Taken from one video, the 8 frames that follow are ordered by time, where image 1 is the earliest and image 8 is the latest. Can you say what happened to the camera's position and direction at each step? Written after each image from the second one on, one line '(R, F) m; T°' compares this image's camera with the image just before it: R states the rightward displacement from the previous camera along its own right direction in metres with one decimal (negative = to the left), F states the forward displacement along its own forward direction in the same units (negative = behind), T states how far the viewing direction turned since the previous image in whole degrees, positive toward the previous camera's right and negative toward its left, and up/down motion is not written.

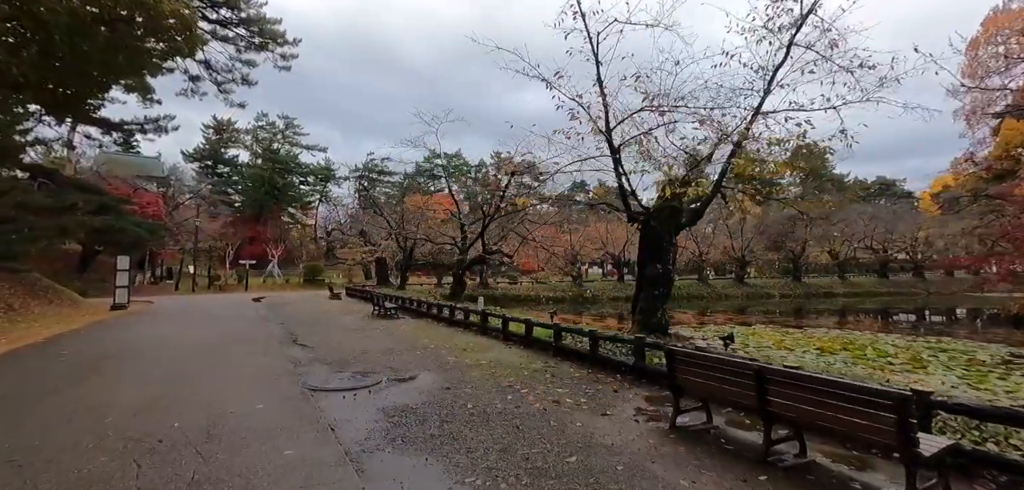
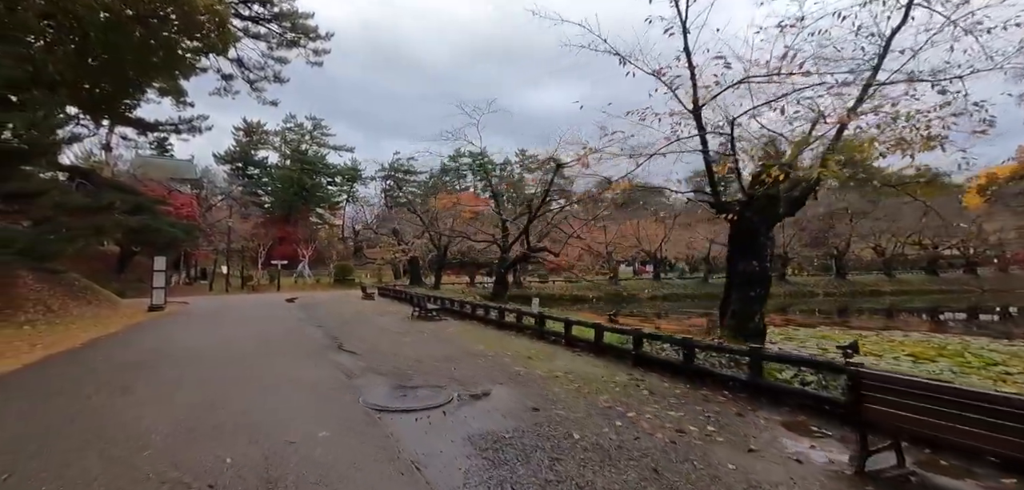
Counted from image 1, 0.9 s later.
(-0.6, +0.7) m; -3°
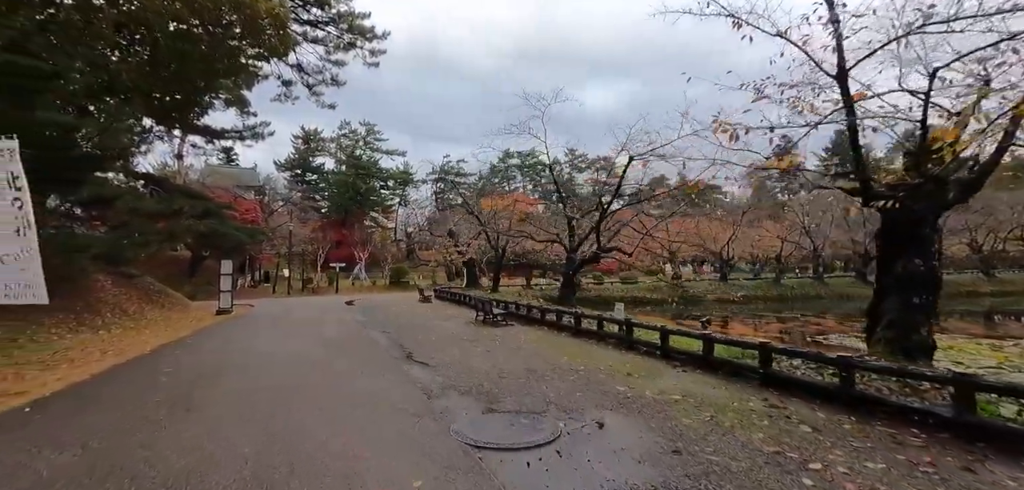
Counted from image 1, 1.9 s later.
(-0.5, +0.7) m; -5°
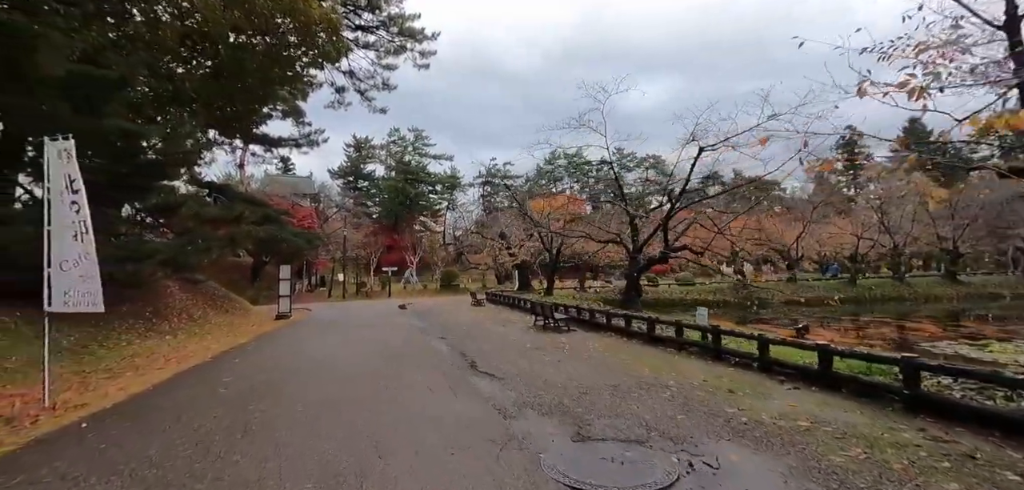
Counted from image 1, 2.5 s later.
(-0.3, +0.6) m; -5°
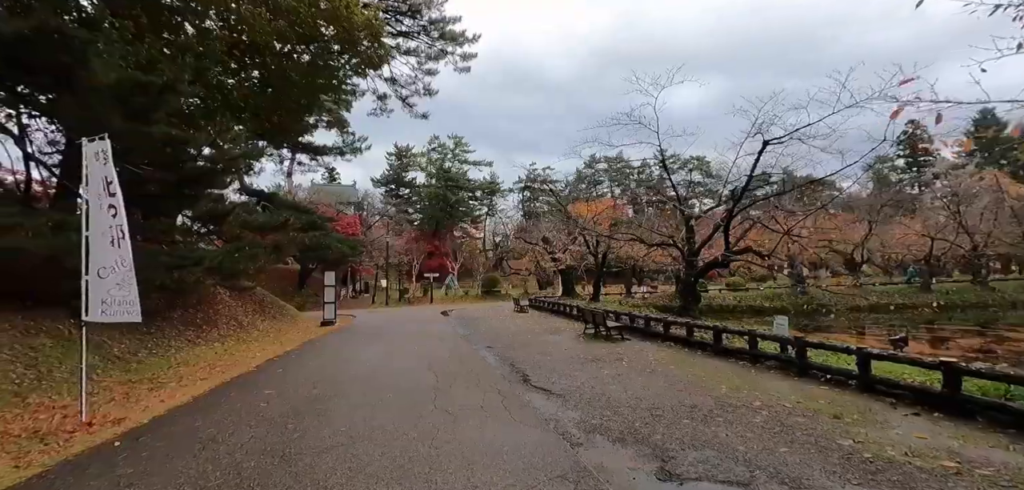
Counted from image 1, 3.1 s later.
(-0.2, +0.5) m; -4°
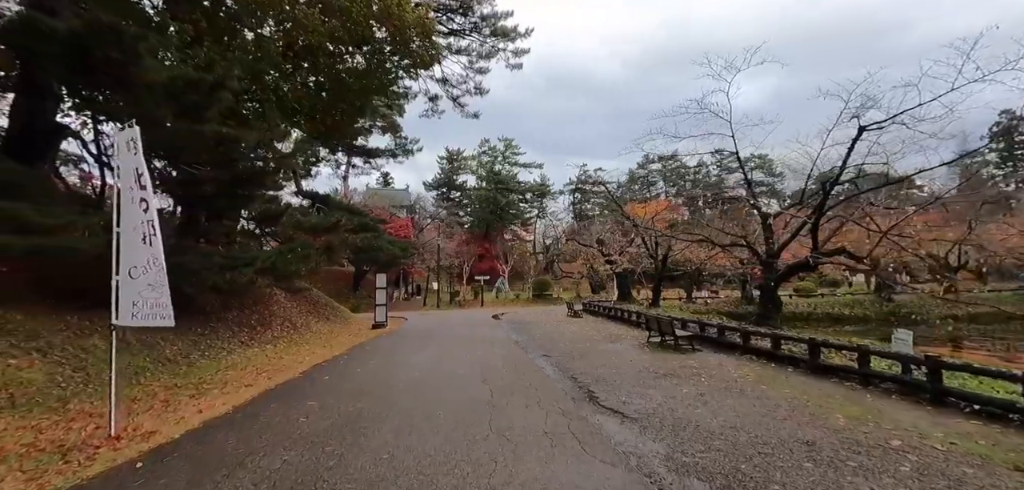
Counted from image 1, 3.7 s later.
(-0.2, +0.7) m; -6°
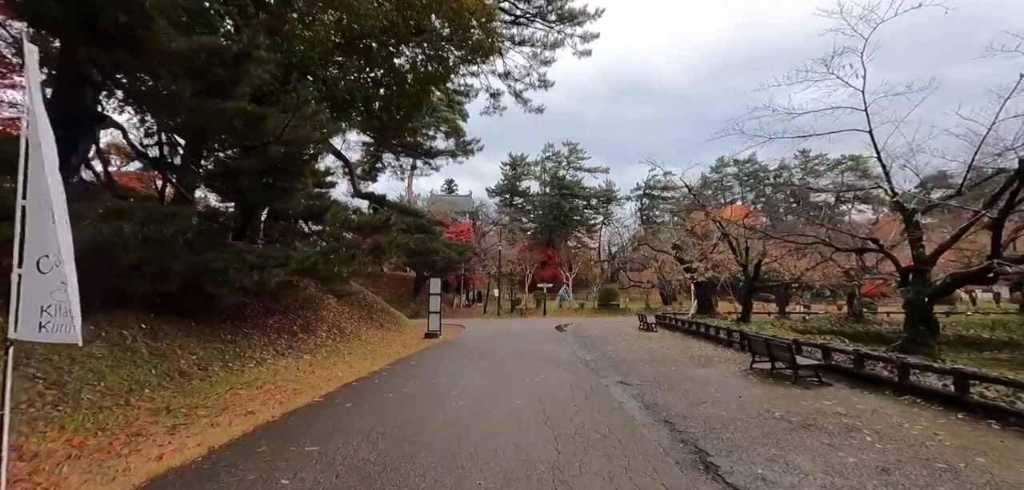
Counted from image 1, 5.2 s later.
(-0.1, +1.6) m; -7°
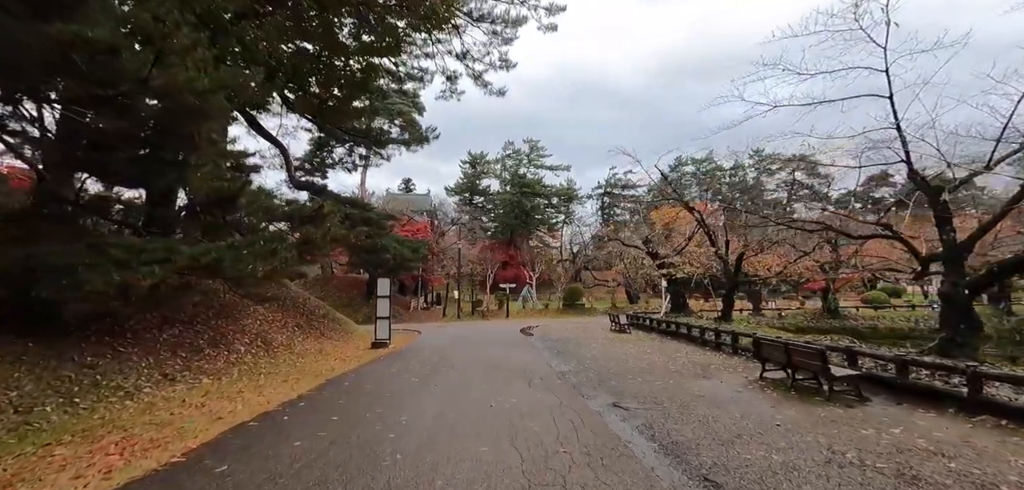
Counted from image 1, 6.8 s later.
(0.0, +1.8) m; +4°
